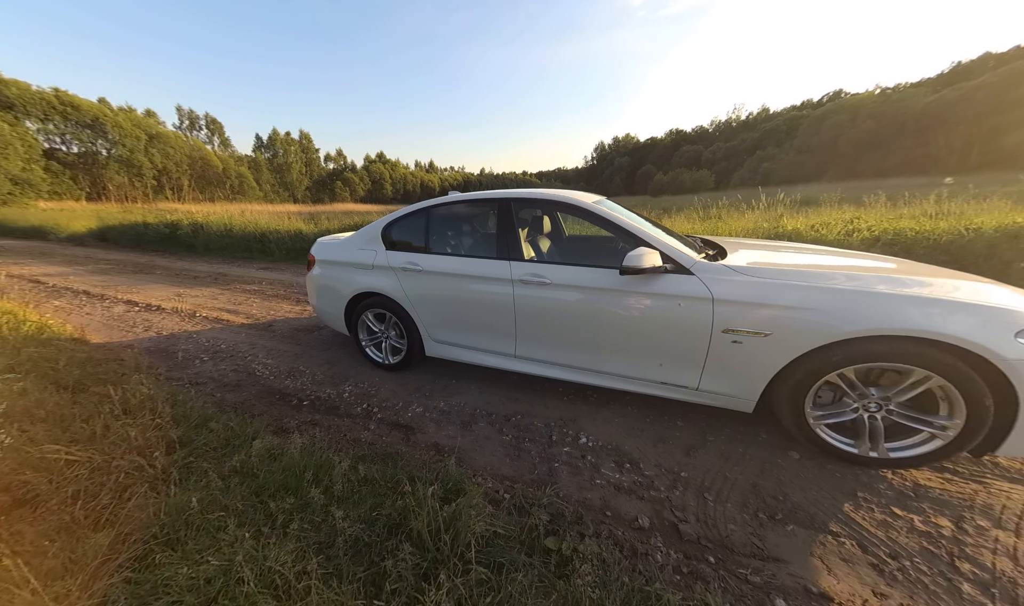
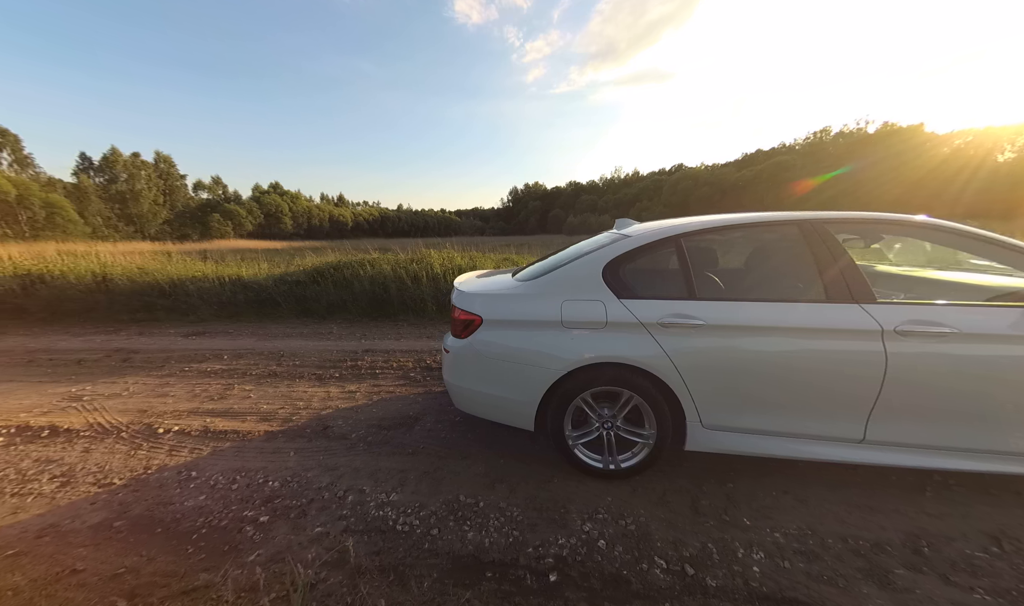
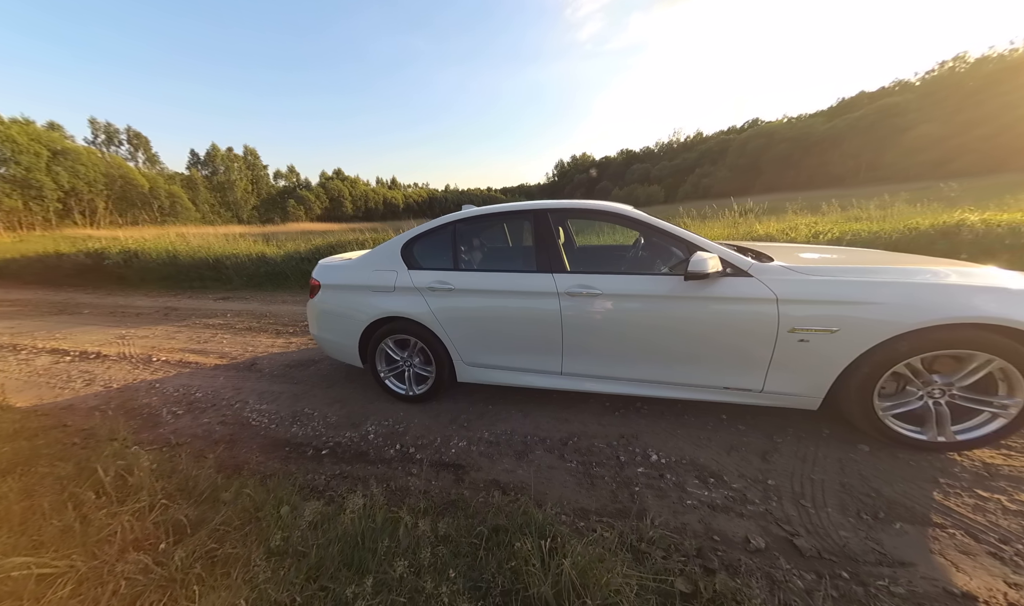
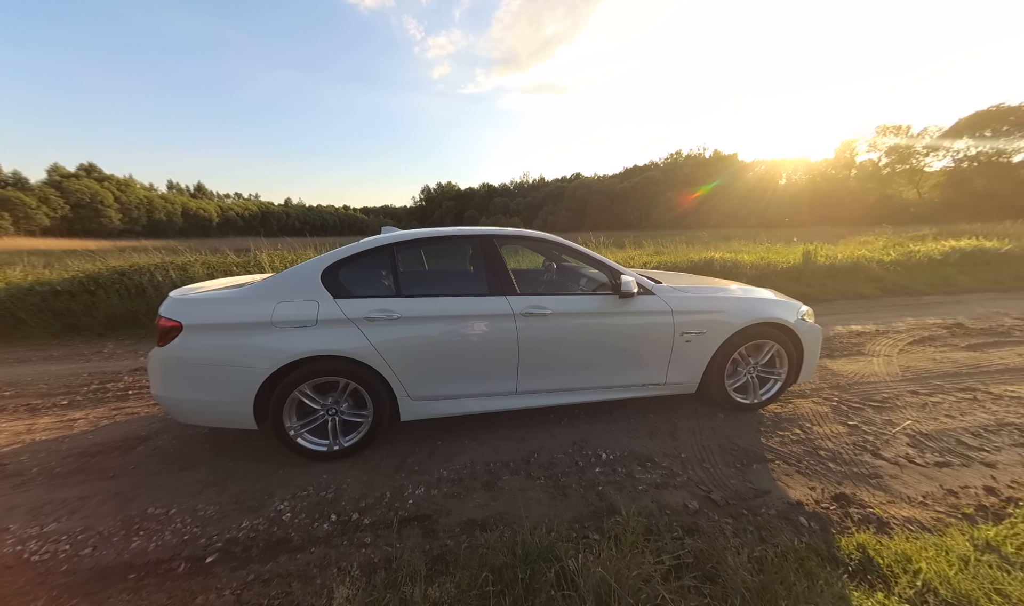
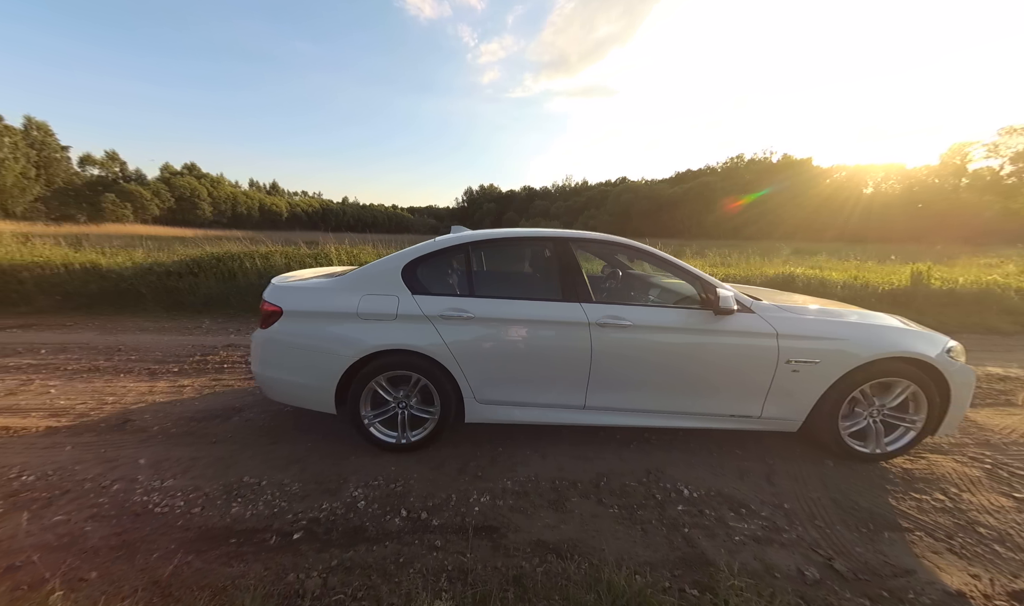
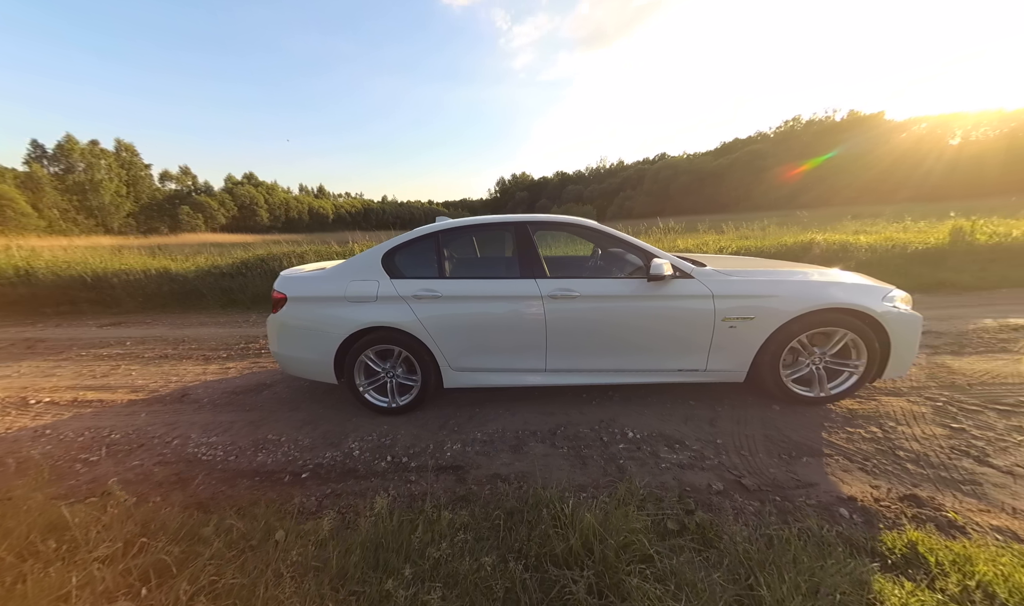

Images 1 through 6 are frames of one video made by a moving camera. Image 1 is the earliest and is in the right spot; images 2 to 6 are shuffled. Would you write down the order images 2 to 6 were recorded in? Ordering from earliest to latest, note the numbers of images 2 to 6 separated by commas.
3, 6, 4, 5, 2
